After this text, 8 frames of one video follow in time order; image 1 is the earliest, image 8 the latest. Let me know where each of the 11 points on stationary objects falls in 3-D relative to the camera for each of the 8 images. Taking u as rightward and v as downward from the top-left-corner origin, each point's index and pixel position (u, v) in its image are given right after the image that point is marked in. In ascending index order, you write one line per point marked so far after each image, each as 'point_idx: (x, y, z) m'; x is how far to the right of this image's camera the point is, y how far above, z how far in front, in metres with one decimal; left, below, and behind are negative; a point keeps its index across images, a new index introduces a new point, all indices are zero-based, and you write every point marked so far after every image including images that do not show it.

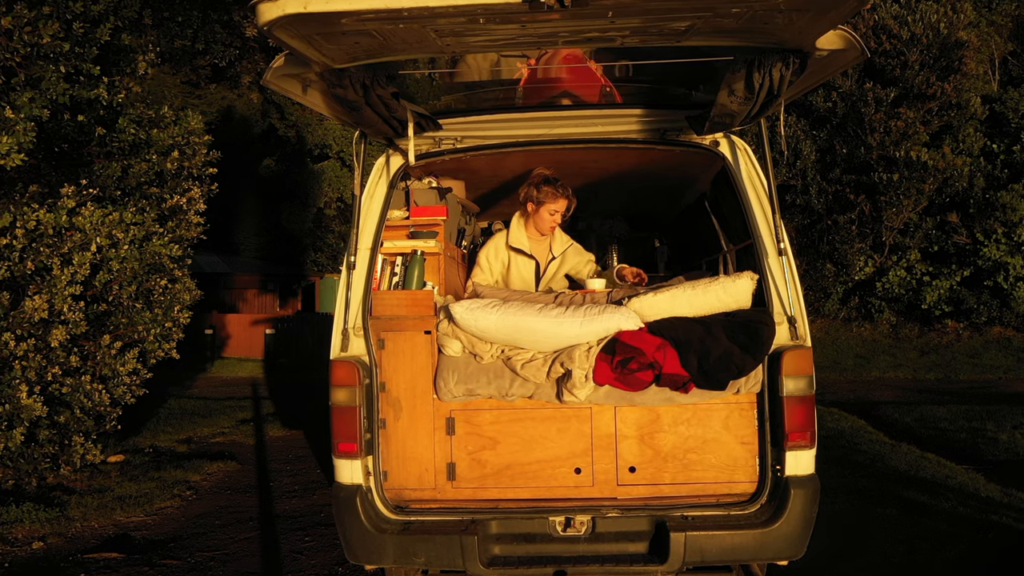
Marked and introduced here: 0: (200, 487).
0: (-3.0, -1.9, +7.5) m
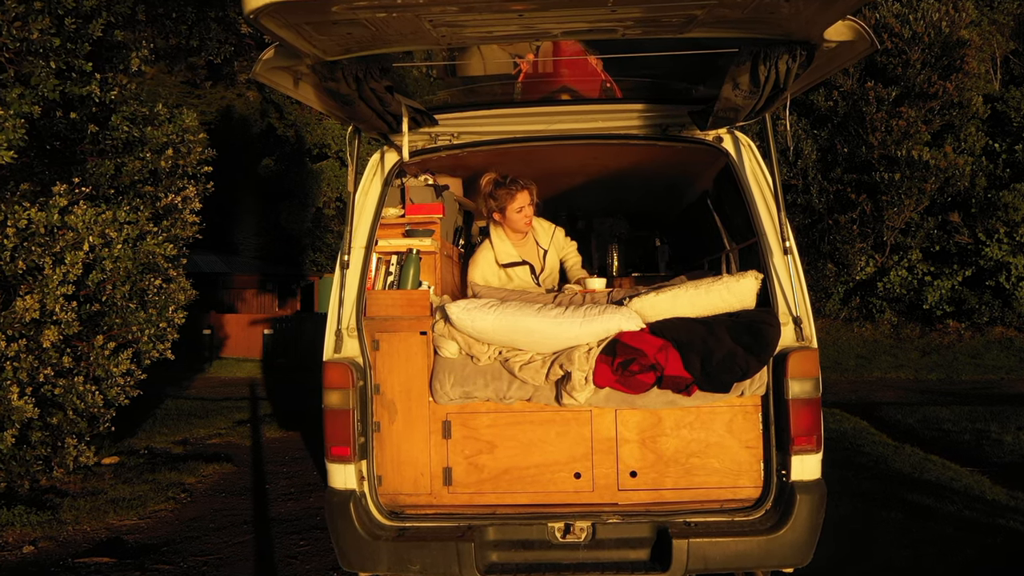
0: (-3.0, -1.9, +7.4) m
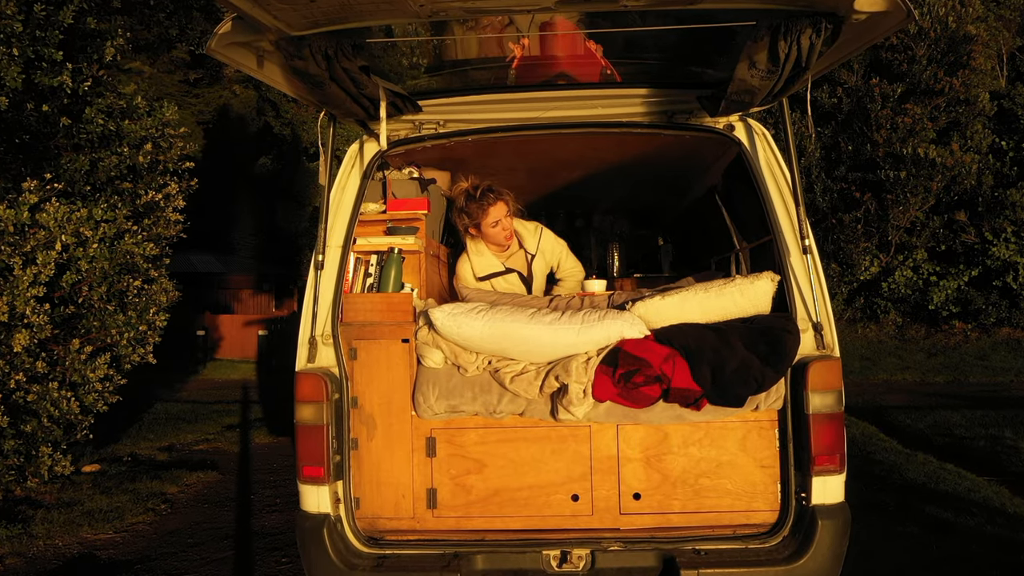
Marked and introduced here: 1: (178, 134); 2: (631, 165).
0: (-3.0, -1.9, +7.1) m
1: (-3.1, +1.4, +7.3) m
2: (+0.7, +0.7, +4.4) m
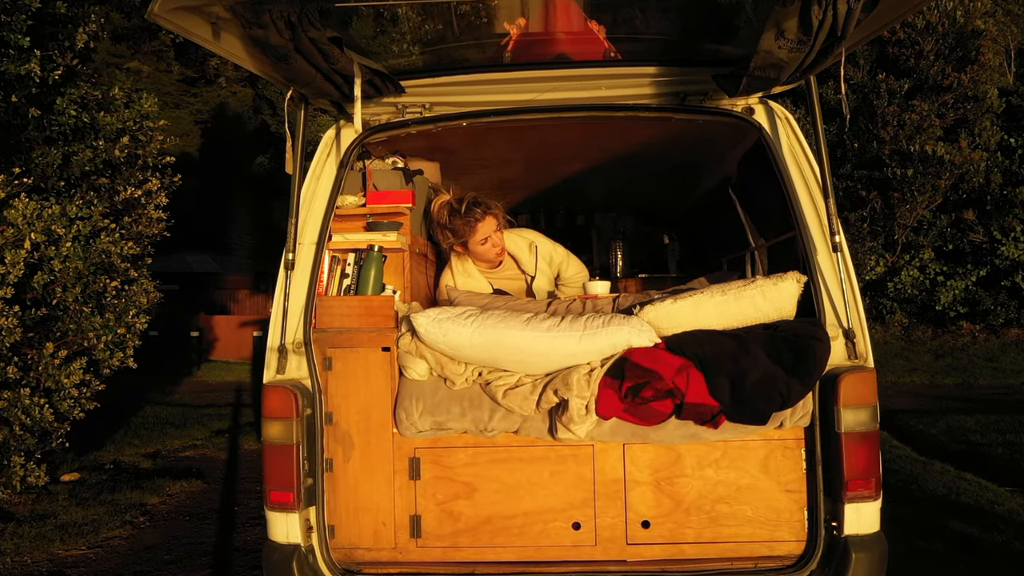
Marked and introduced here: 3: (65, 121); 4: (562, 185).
0: (-3.0, -1.9, +6.8) m
1: (-3.1, +1.4, +6.9) m
2: (+0.6, +0.7, +4.1) m
3: (-3.4, +1.3, +6.0) m
4: (+0.3, +0.6, +4.9) m
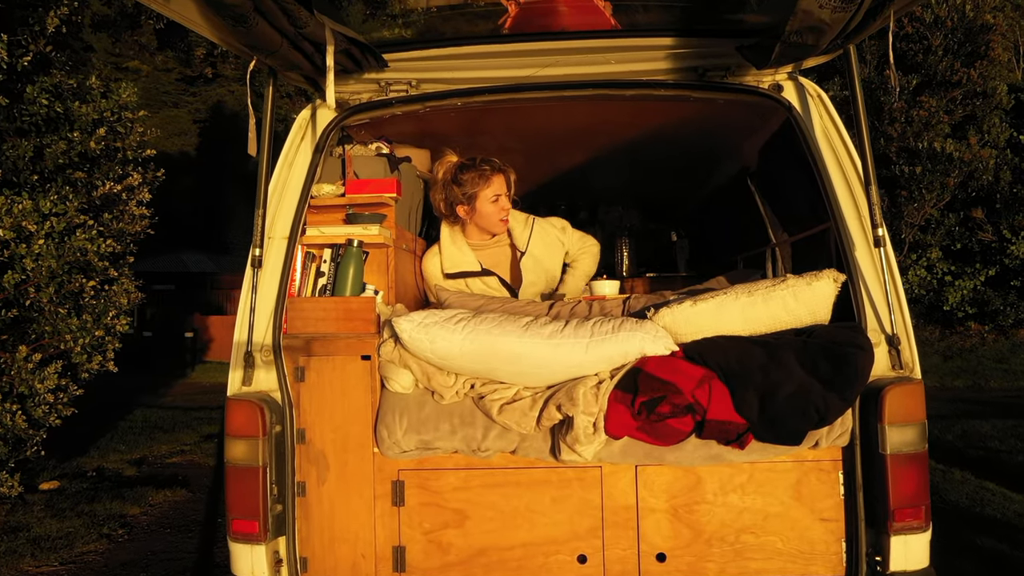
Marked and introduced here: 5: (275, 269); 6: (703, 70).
0: (-3.0, -1.9, +6.4) m
1: (-3.1, +1.4, +6.6) m
2: (+0.6, +0.7, +3.7) m
3: (-3.4, +1.3, +5.7) m
4: (+0.3, +0.6, +4.5) m
5: (-0.8, +0.1, +2.6) m
6: (+0.7, +0.8, +2.8) m
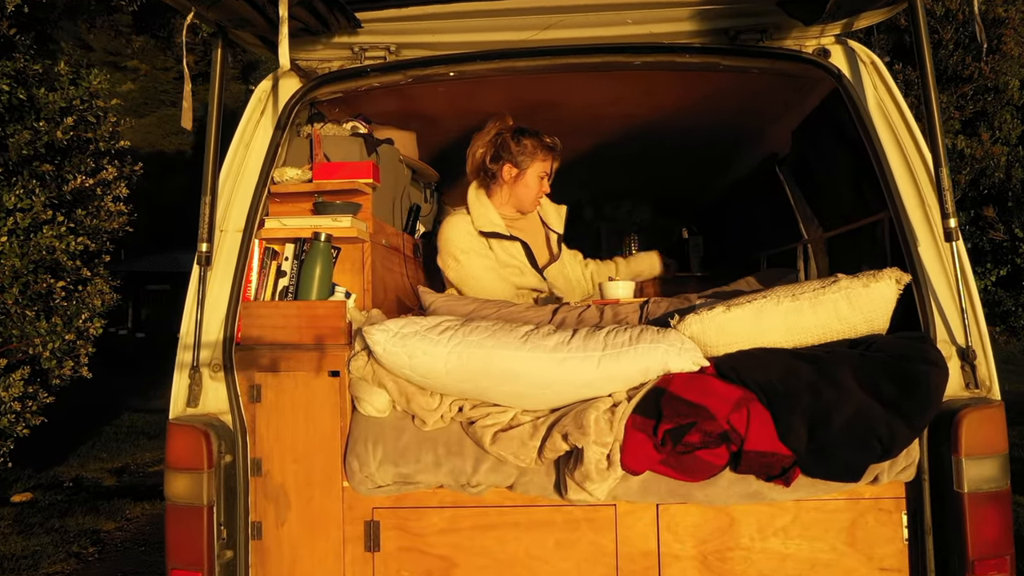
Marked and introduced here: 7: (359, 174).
0: (-3.1, -1.9, +6.0) m
1: (-3.1, +1.4, +6.2) m
2: (+0.6, +0.7, +3.3) m
3: (-3.4, +1.3, +5.3) m
4: (+0.3, +0.6, +4.1) m
5: (-0.8, +0.1, +2.2) m
6: (+0.6, +0.7, +2.4) m
7: (-0.5, +0.3, +2.4) m
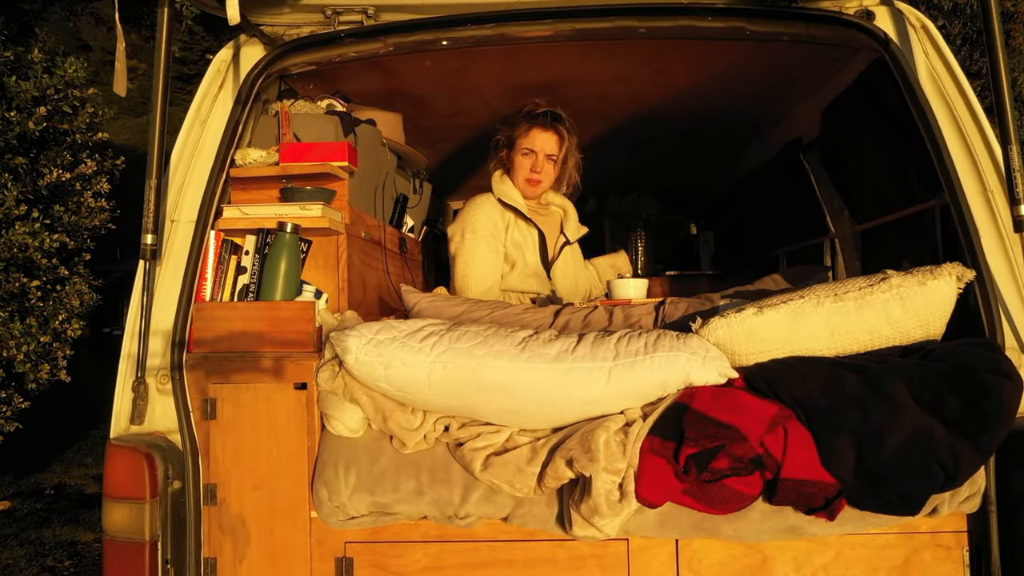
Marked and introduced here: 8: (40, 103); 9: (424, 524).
0: (-3.1, -1.9, +5.7) m
1: (-3.1, +1.4, +5.9) m
2: (+0.6, +0.7, +3.0) m
3: (-3.4, +1.3, +5.0) m
4: (+0.3, +0.6, +3.8) m
5: (-0.8, +0.1, +1.9) m
6: (+0.6, +0.7, +2.1) m
7: (-0.5, +0.4, +2.2) m
8: (-3.2, +1.3, +5.4) m
9: (-0.2, -0.5, +1.8) m
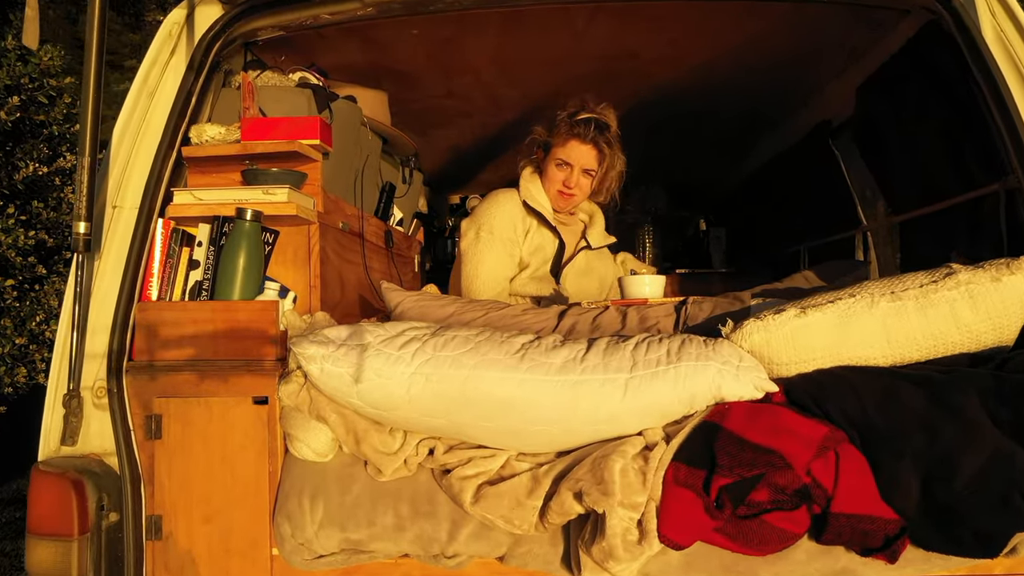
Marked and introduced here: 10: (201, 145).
0: (-3.1, -1.9, +5.4) m
1: (-3.1, +1.4, +5.6) m
2: (+0.6, +0.7, +2.7) m
3: (-3.4, +1.3, +4.7) m
4: (+0.3, +0.6, +3.5) m
5: (-0.8, +0.1, +1.7) m
6: (+0.6, +0.8, +1.8) m
7: (-0.5, +0.4, +1.9) m
8: (-3.2, +1.3, +5.1) m
9: (-0.2, -0.5, +1.5) m
10: (-0.7, +0.3, +1.8) m
